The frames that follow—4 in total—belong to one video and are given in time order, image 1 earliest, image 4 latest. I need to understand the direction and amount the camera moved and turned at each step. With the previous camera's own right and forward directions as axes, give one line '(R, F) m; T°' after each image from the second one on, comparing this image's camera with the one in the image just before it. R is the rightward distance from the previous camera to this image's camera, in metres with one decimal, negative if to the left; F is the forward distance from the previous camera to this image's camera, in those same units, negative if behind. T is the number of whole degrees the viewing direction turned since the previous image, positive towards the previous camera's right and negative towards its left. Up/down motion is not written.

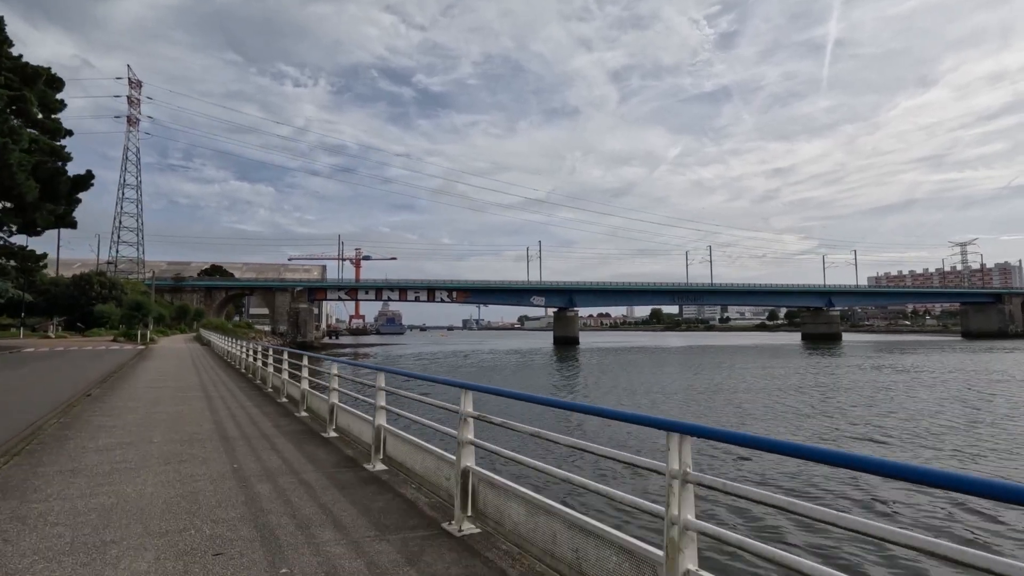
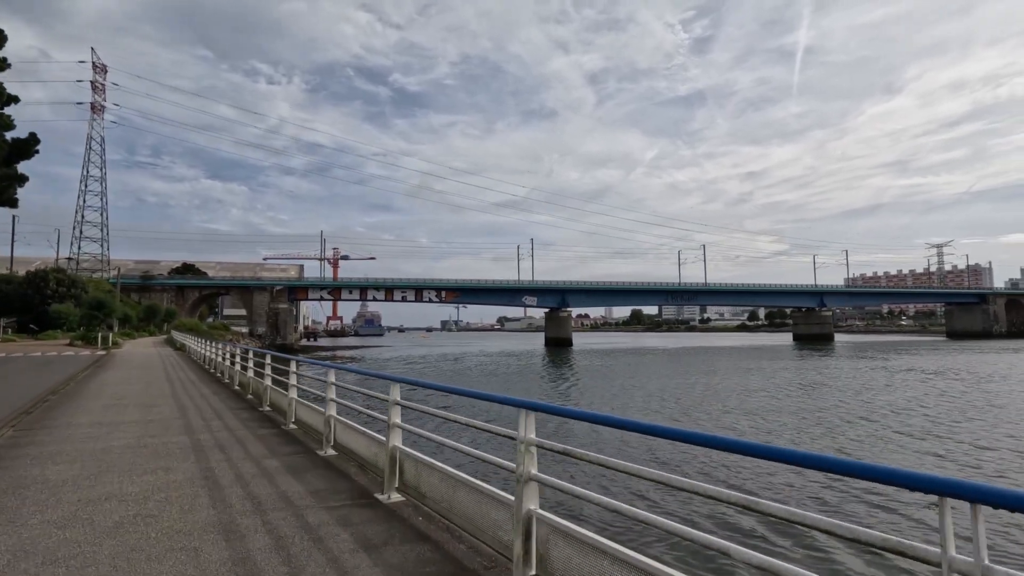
(-0.2, +0.4) m; +2°
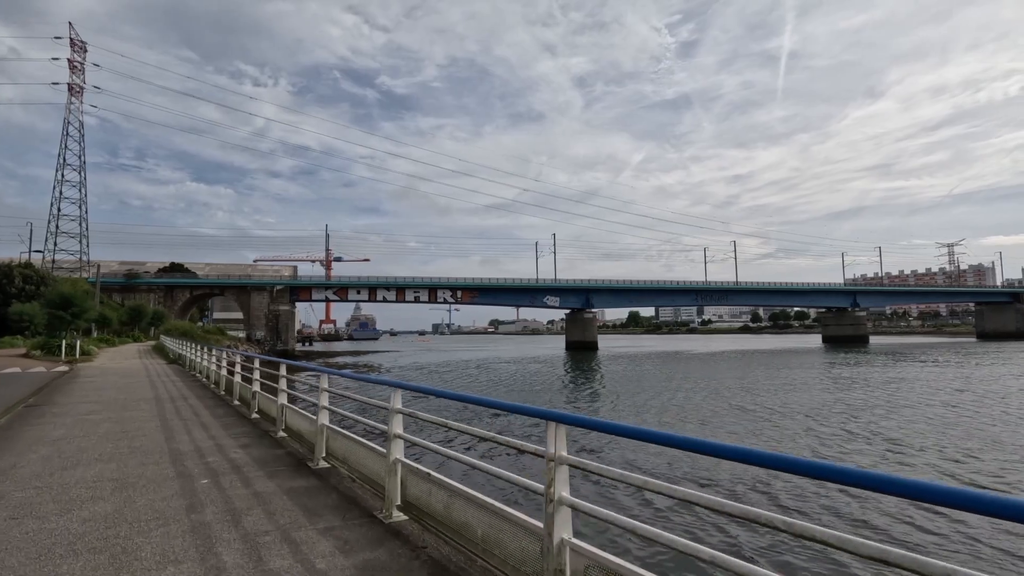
(-0.4, +0.7) m; +1°
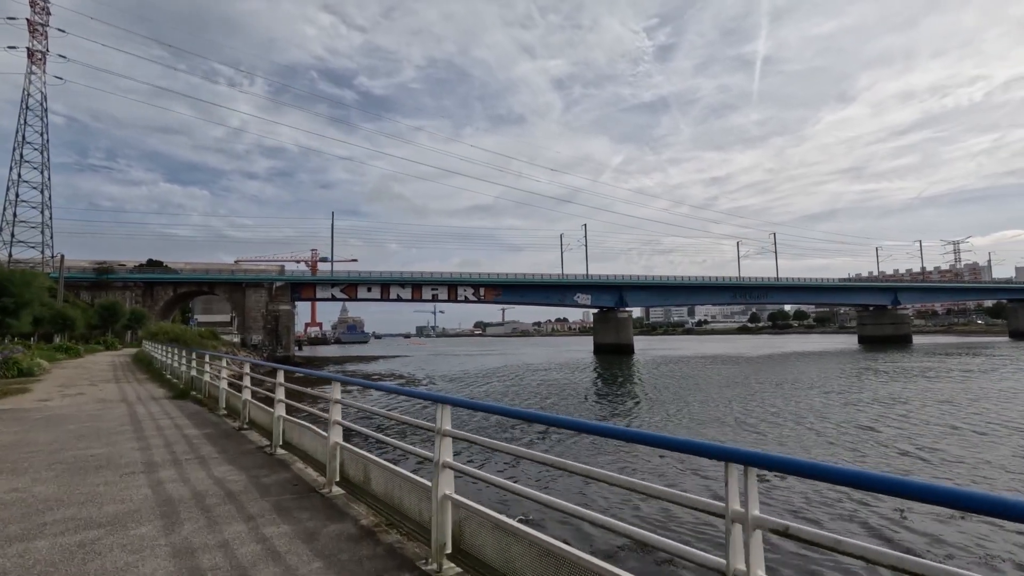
(-0.6, +0.9) m; +2°
